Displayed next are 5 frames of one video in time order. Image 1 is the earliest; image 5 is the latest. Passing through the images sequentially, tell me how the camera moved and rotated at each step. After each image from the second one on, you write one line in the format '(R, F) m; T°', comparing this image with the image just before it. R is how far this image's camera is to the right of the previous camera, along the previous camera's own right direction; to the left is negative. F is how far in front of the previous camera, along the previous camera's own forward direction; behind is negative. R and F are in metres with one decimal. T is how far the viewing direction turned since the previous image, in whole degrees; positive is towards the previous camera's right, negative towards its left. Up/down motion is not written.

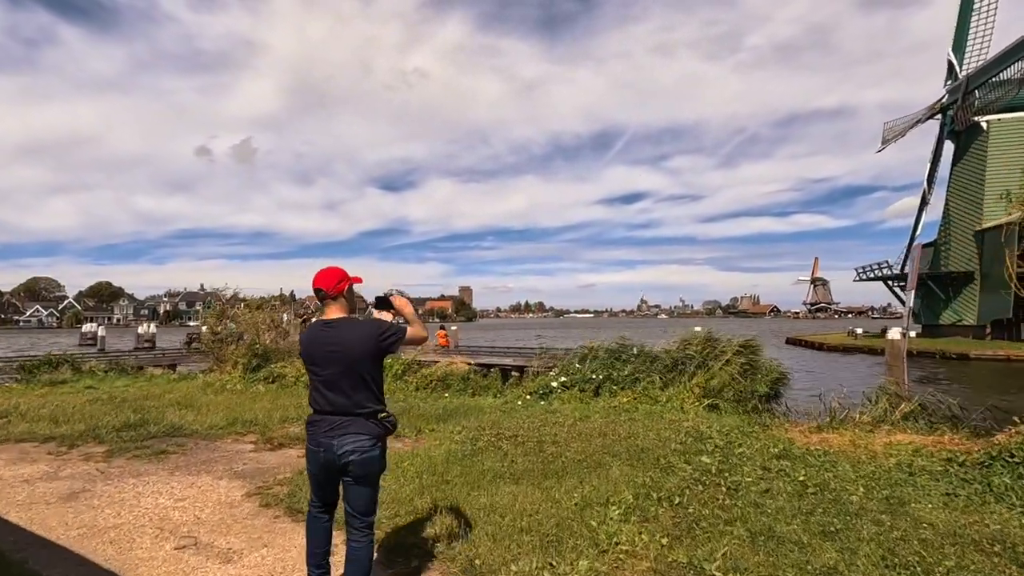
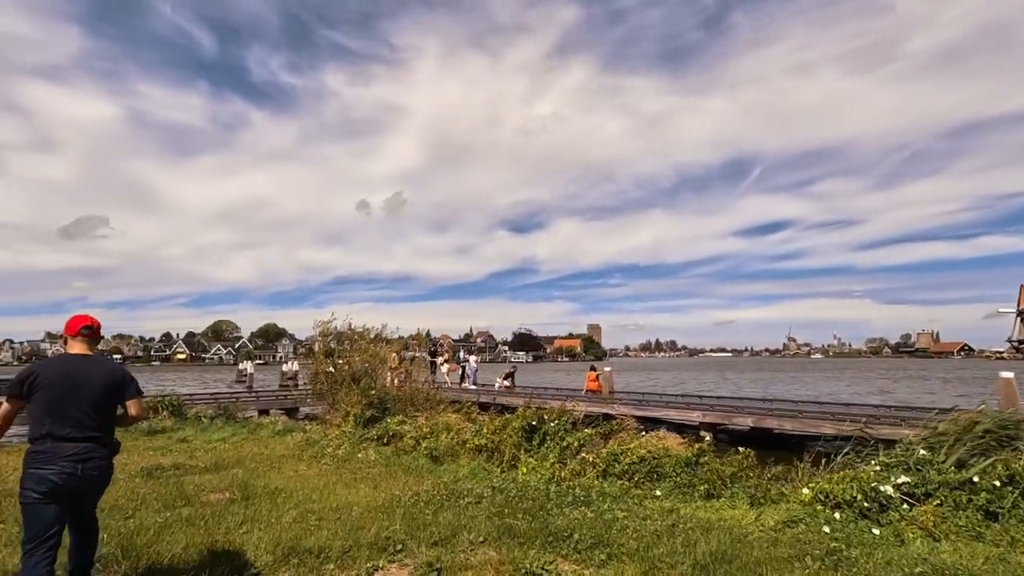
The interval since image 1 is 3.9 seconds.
(-1.9, +5.7) m; -13°
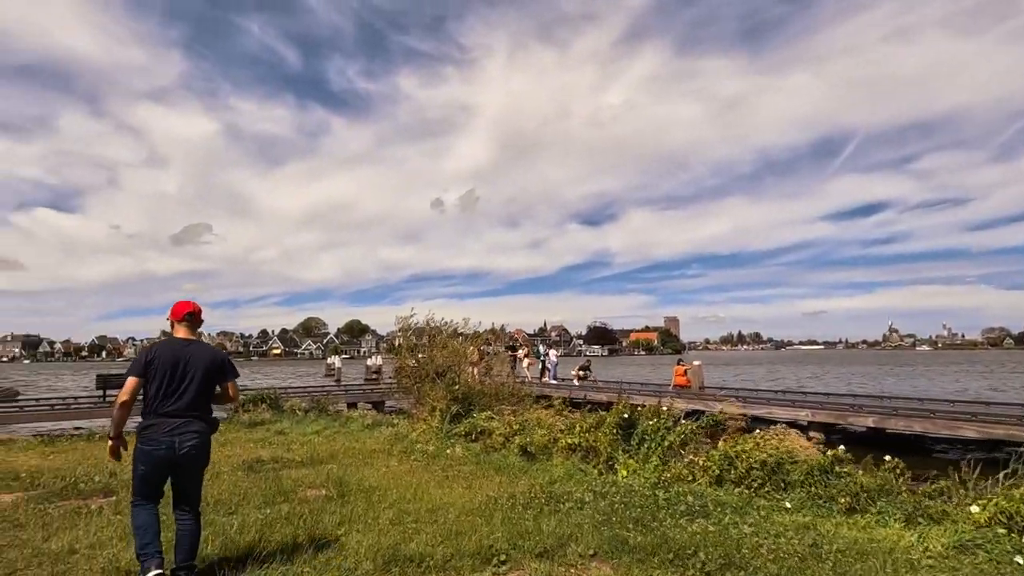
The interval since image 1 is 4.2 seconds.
(-0.4, +0.6) m; -8°
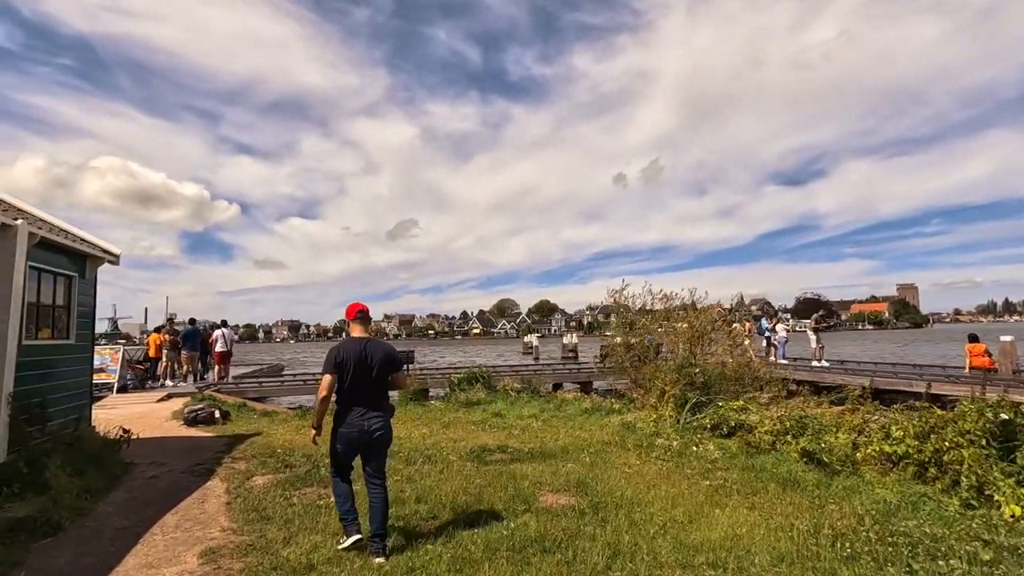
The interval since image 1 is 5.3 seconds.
(-1.2, +1.8) m; -20°
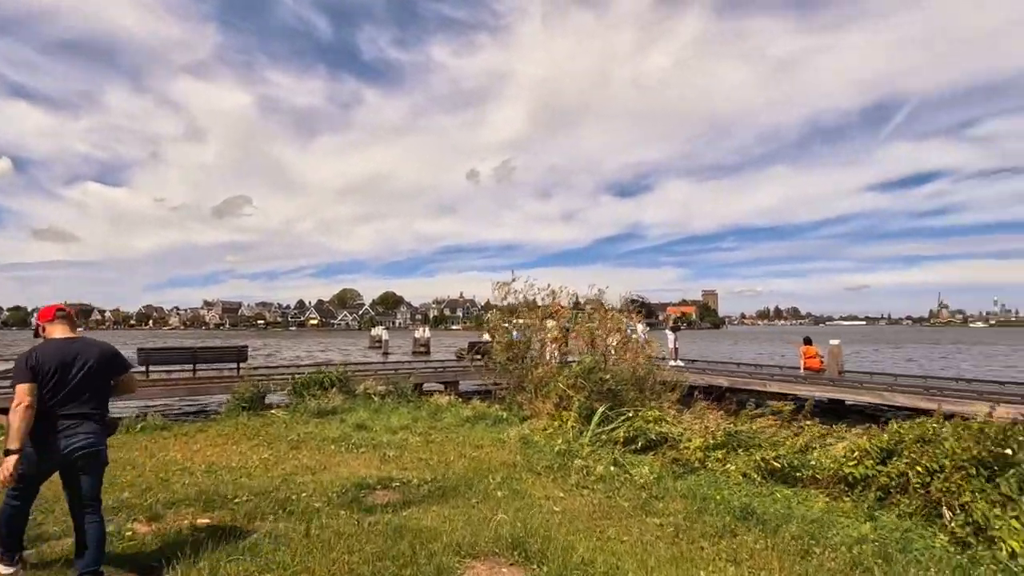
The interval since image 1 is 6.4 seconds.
(-0.7, +2.3) m; +16°
